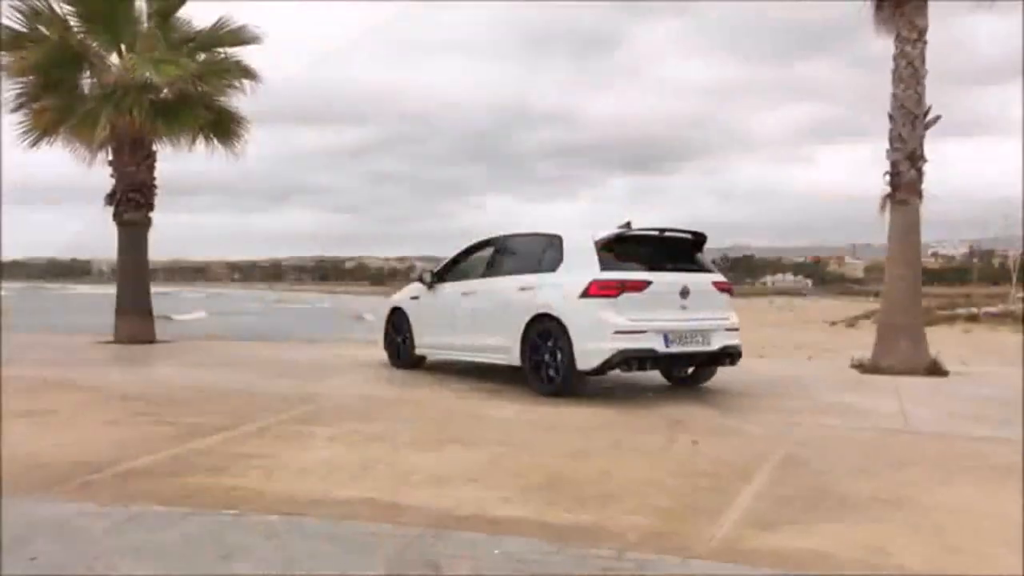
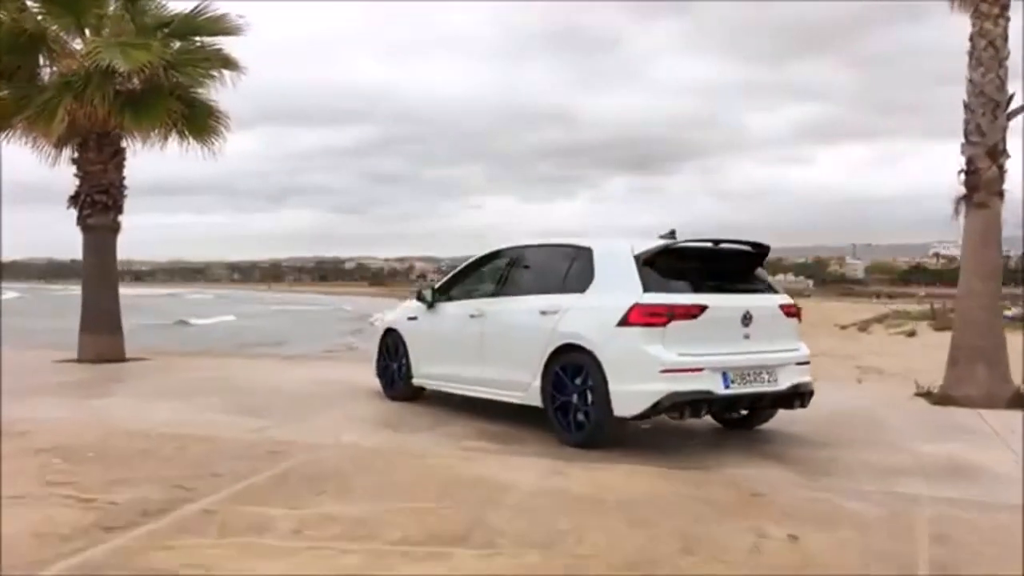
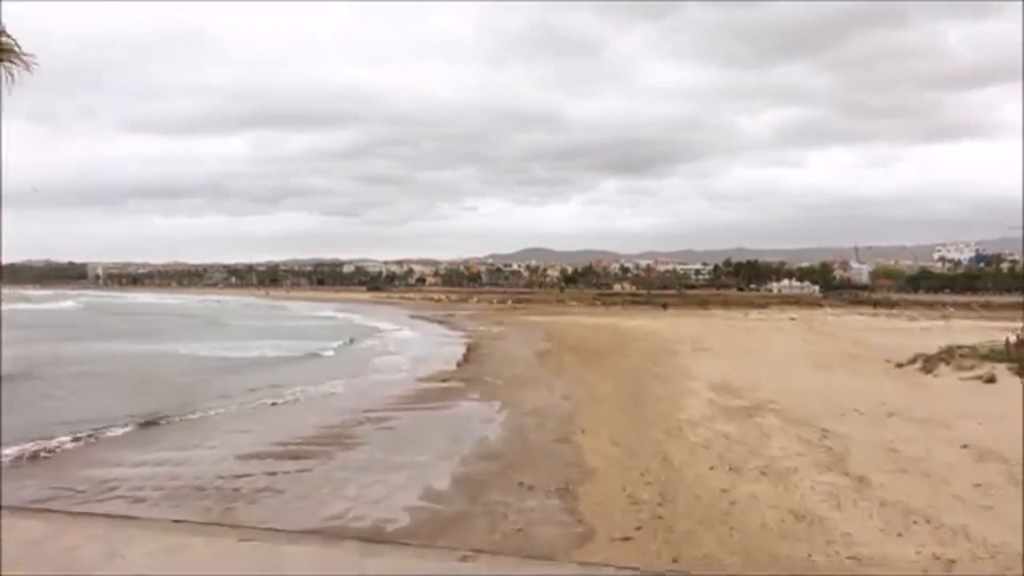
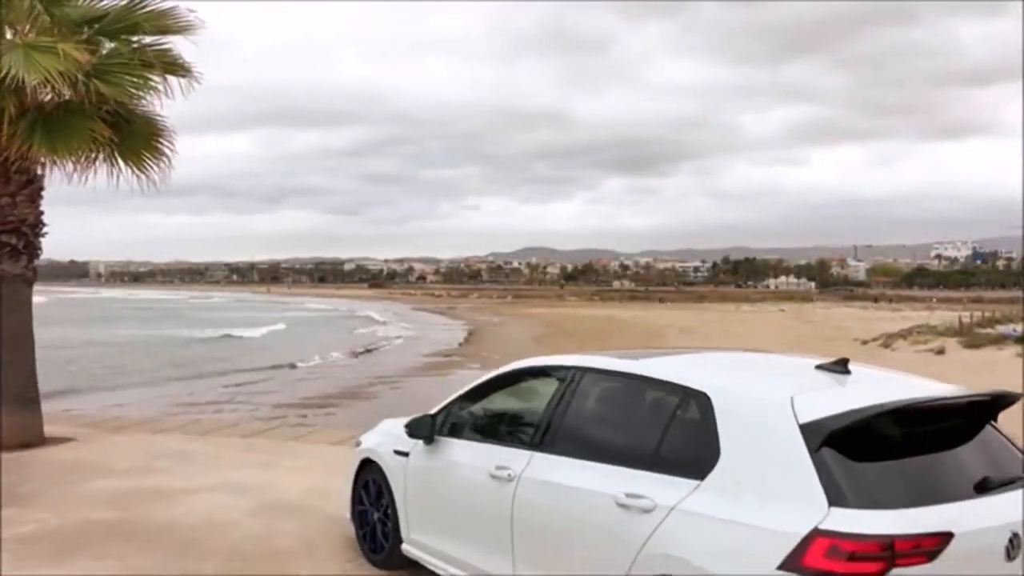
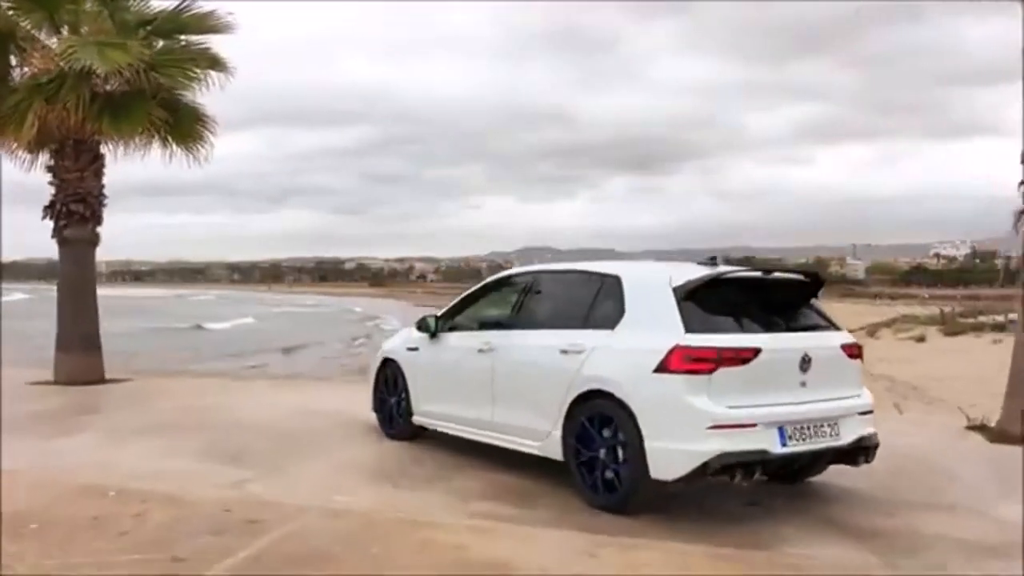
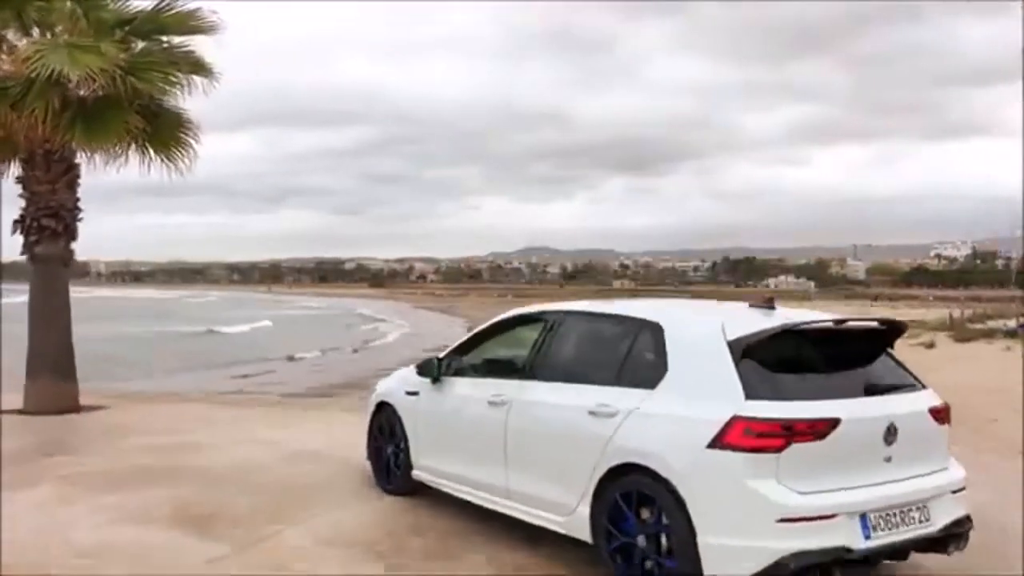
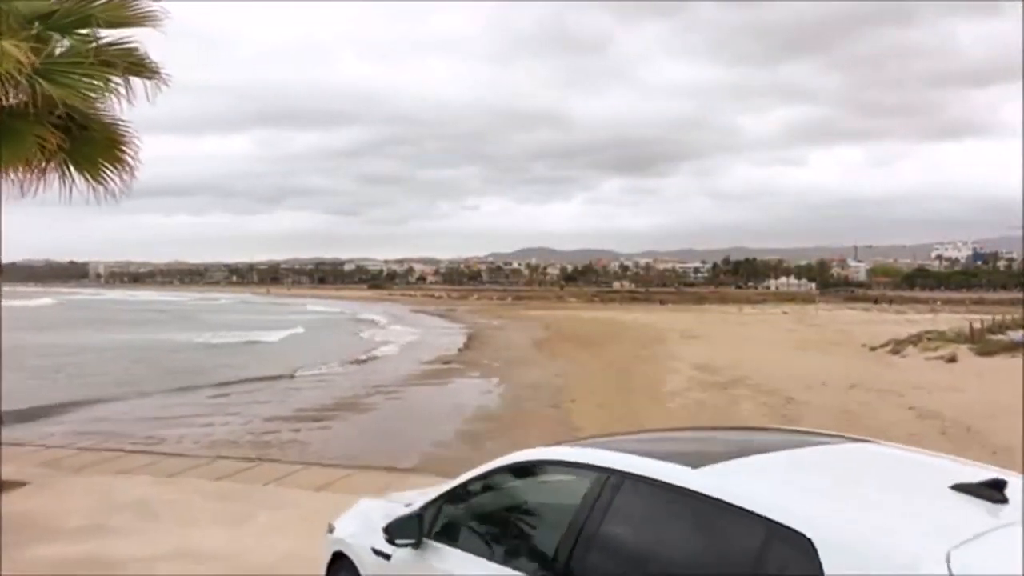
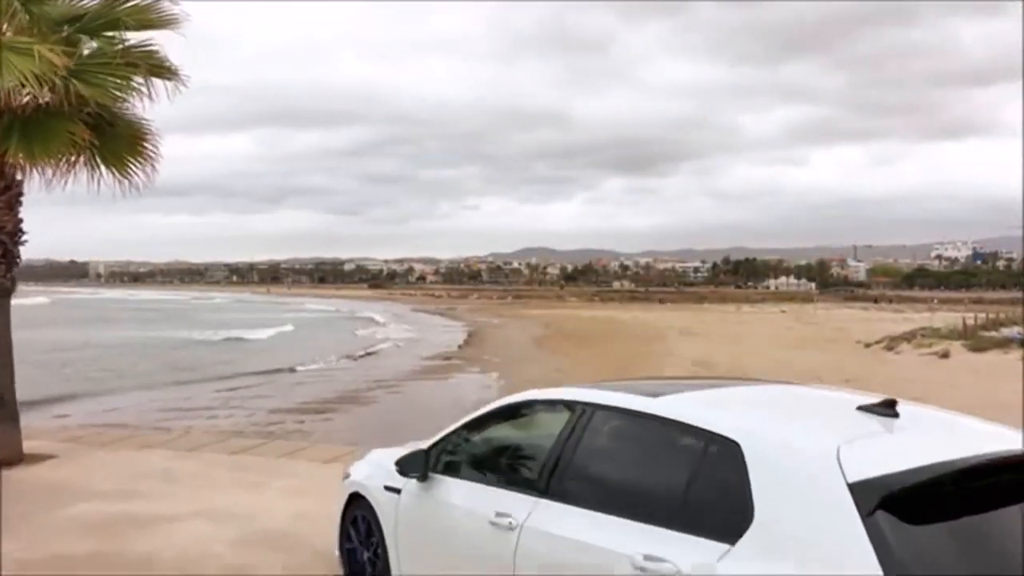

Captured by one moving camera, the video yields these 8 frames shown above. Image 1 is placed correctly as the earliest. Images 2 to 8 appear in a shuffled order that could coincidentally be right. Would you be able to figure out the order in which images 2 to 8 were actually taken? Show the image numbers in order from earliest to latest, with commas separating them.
2, 5, 6, 4, 8, 7, 3
